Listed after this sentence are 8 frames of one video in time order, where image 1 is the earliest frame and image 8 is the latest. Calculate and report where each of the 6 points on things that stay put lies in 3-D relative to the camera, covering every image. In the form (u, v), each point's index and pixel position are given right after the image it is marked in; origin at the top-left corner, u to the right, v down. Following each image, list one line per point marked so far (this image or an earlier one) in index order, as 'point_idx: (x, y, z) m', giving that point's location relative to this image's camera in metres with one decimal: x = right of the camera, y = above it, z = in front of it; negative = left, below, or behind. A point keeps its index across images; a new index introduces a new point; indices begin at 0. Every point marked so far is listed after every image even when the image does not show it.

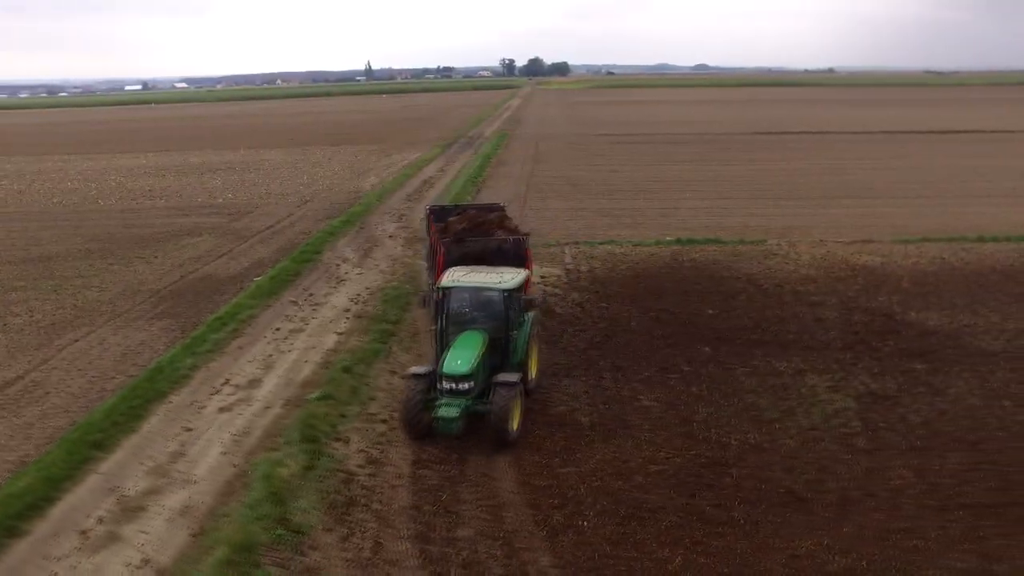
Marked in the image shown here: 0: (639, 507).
0: (+1.3, -2.4, +8.6) m
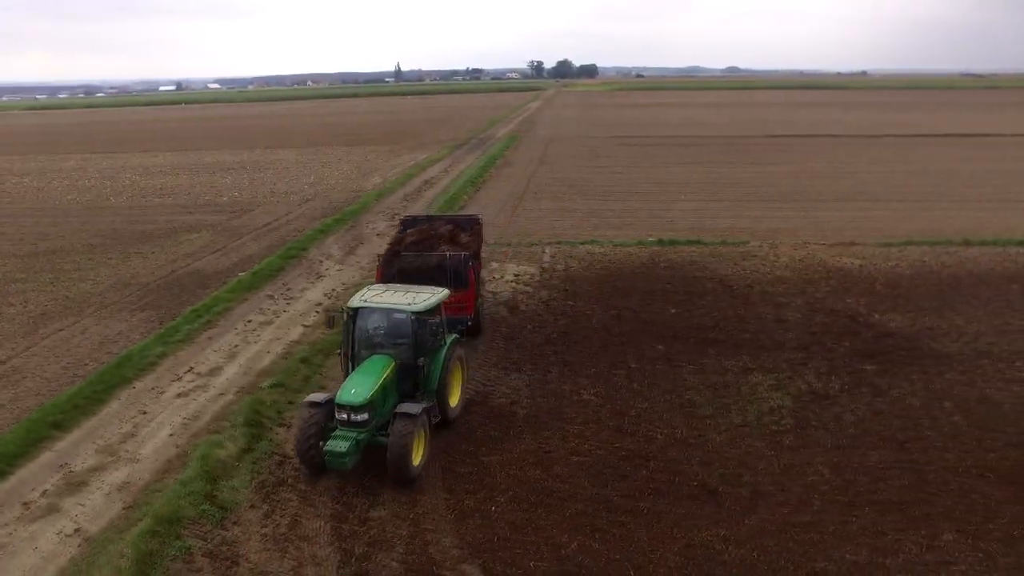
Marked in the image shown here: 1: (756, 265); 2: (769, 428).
0: (+0.4, -2.4, +9.0) m
1: (+5.9, +0.6, +19.2) m
2: (+3.5, -1.9, +10.7) m
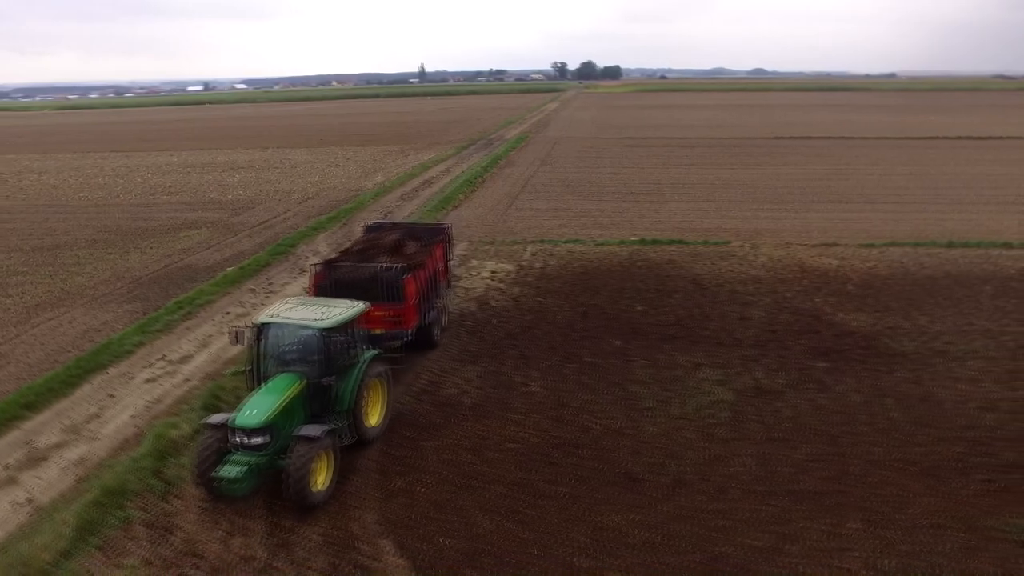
0: (-0.5, -2.3, +9.4) m
1: (+5.5, +0.6, +19.5) m
2: (+2.7, -1.9, +11.0) m
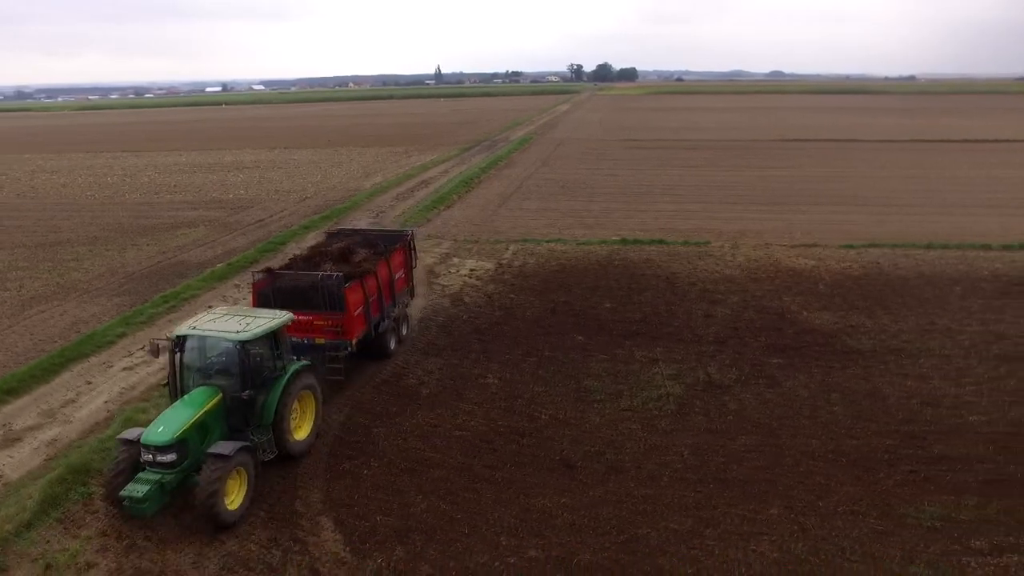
0: (-1.2, -2.2, +9.9) m
1: (+5.0, +0.6, +19.9) m
2: (+2.0, -1.8, +11.5) m
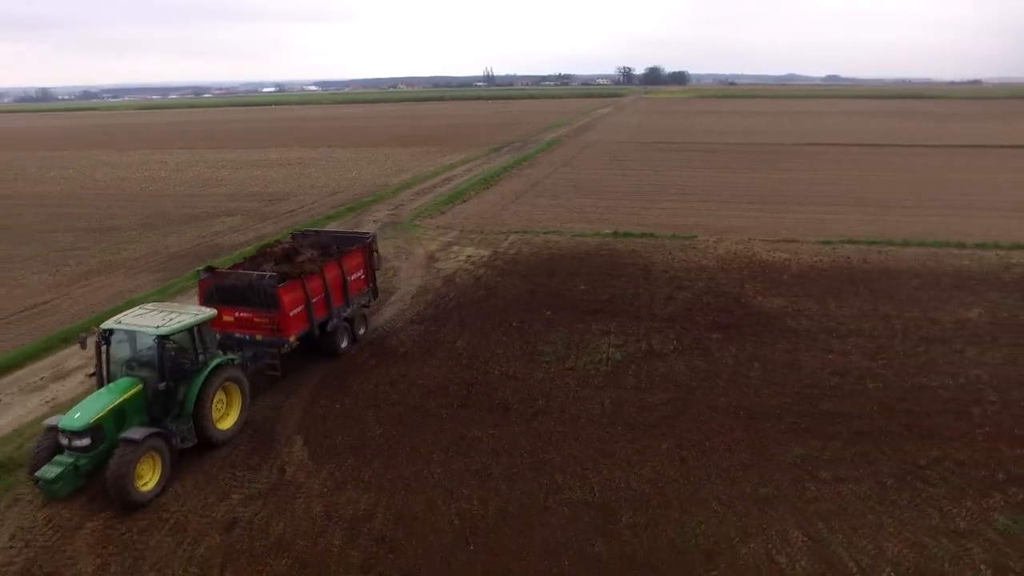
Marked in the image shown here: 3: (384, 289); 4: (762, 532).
0: (-2.0, -1.8, +12.1) m
1: (+4.8, +0.9, +21.6) m
2: (+1.3, -1.5, +13.4) m
3: (-3.1, -0.1, +19.0) m
4: (+2.8, -2.7, +8.9) m
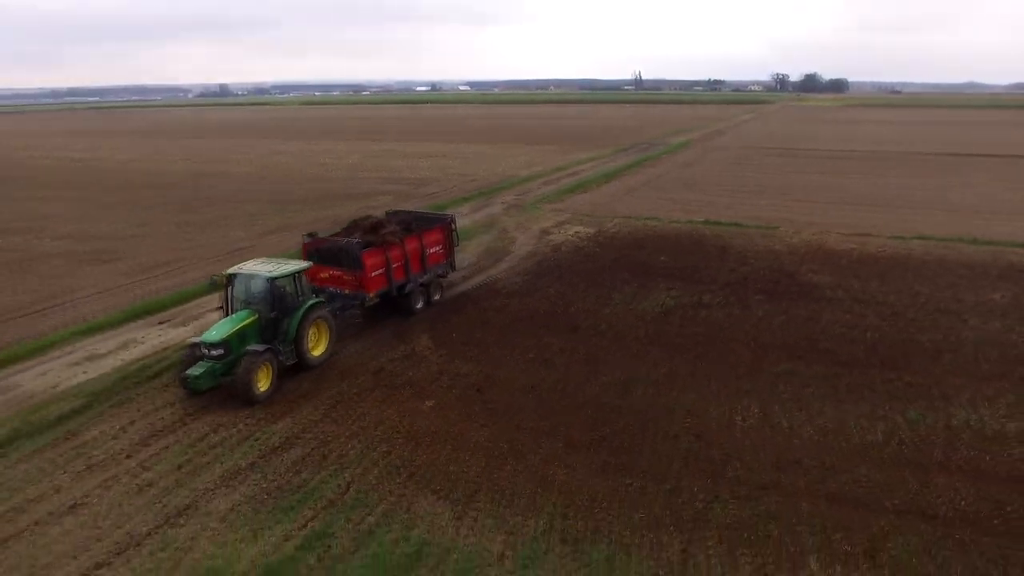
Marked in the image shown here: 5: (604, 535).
0: (-0.6, -0.6, +16.8) m
1: (+8.0, +1.5, +25.0) m
2: (+2.9, -0.6, +17.5) m
3: (-0.4, +1.1, +23.7) m
4: (+3.6, -1.9, +12.8) m
5: (+1.0, -2.8, +9.0) m
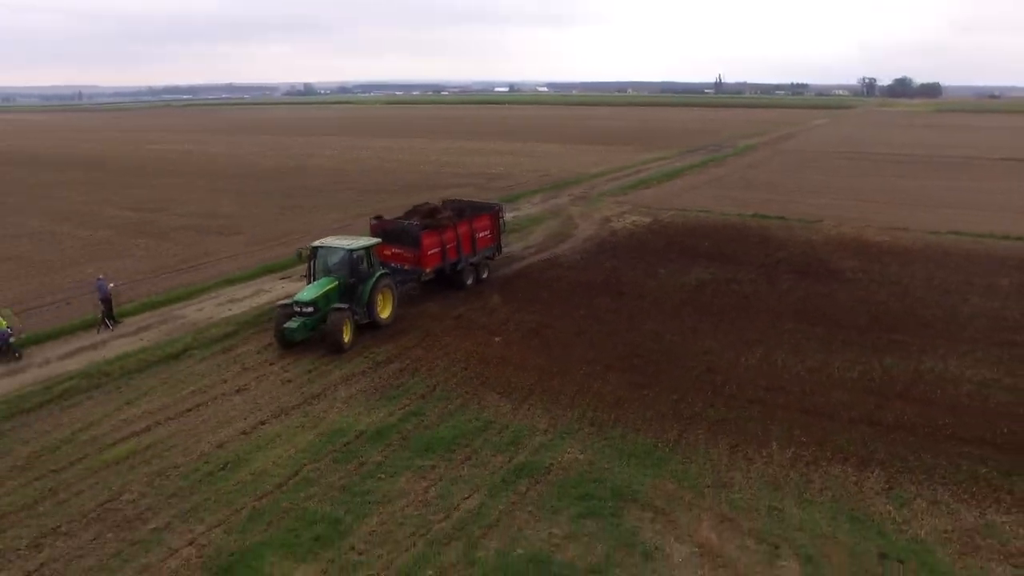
0: (+0.9, +0.1, +20.1) m
1: (+10.2, +1.9, +27.5) m
2: (+4.4, +0.1, +20.5) m
3: (+1.8, +1.8, +27.0) m
4: (+4.6, -1.2, +15.8) m
5: (+1.7, -2.1, +12.2) m
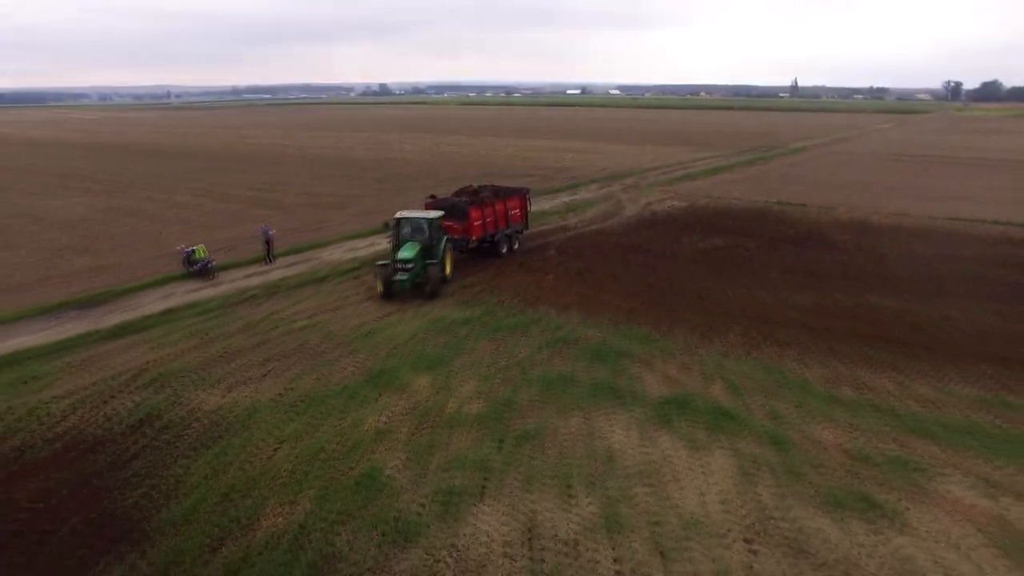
0: (+2.6, +1.4, +25.7) m
1: (+12.5, +3.0, +32.2) m
2: (+6.1, +1.3, +25.8) m
3: (+4.1, +3.1, +32.5) m
4: (+5.9, 0.0, +21.1) m
5: (+2.7, -0.8, +17.8) m
